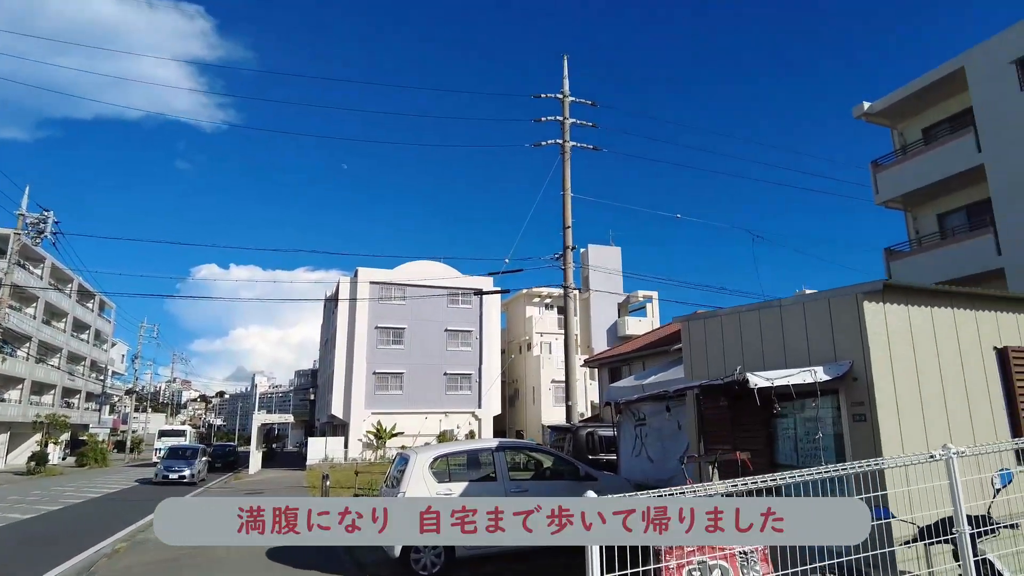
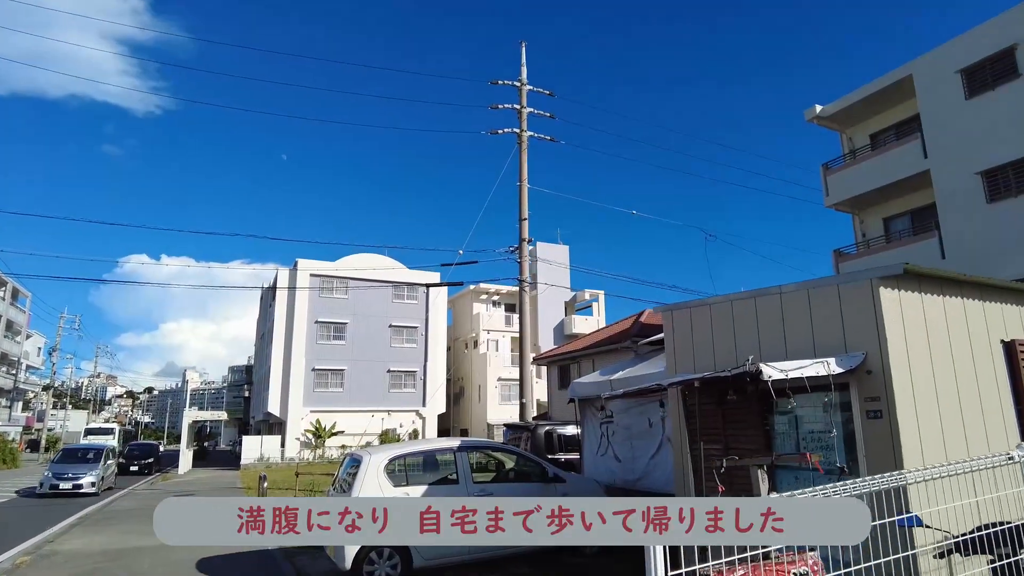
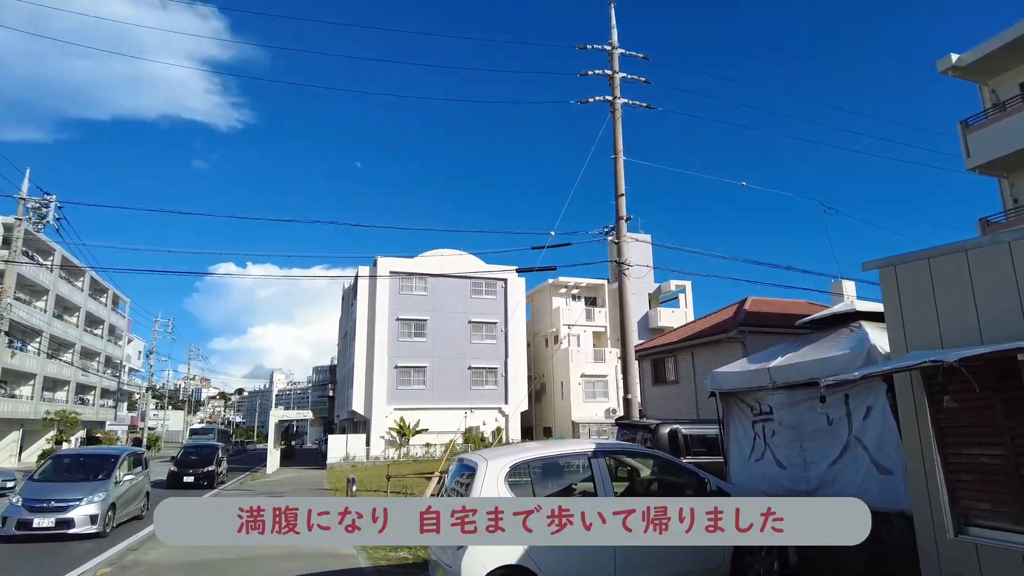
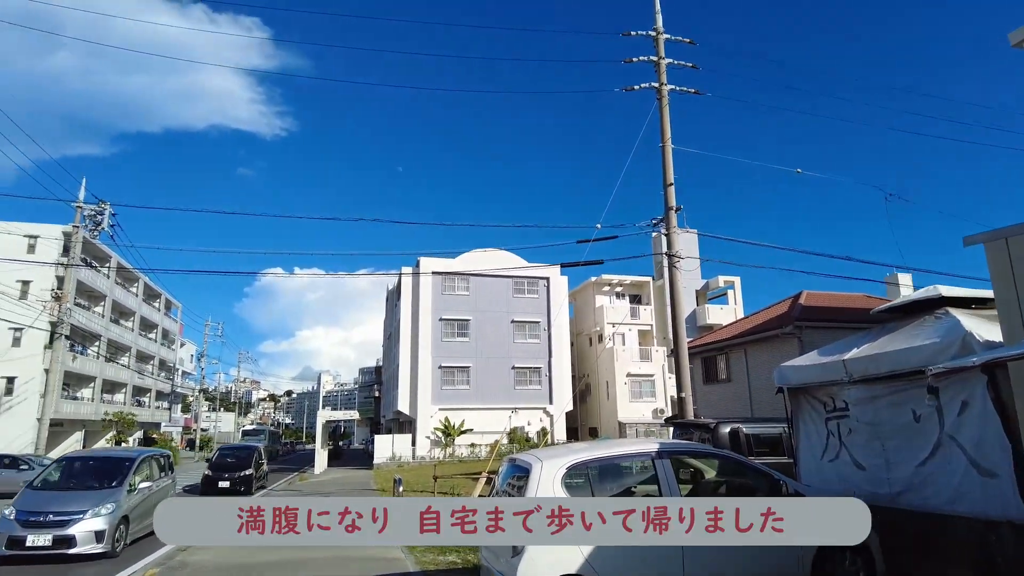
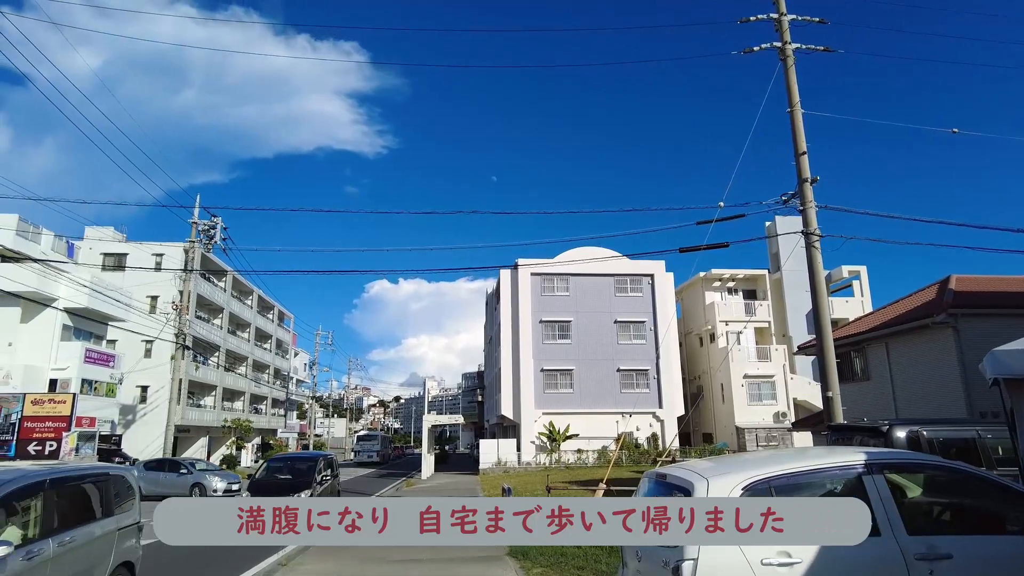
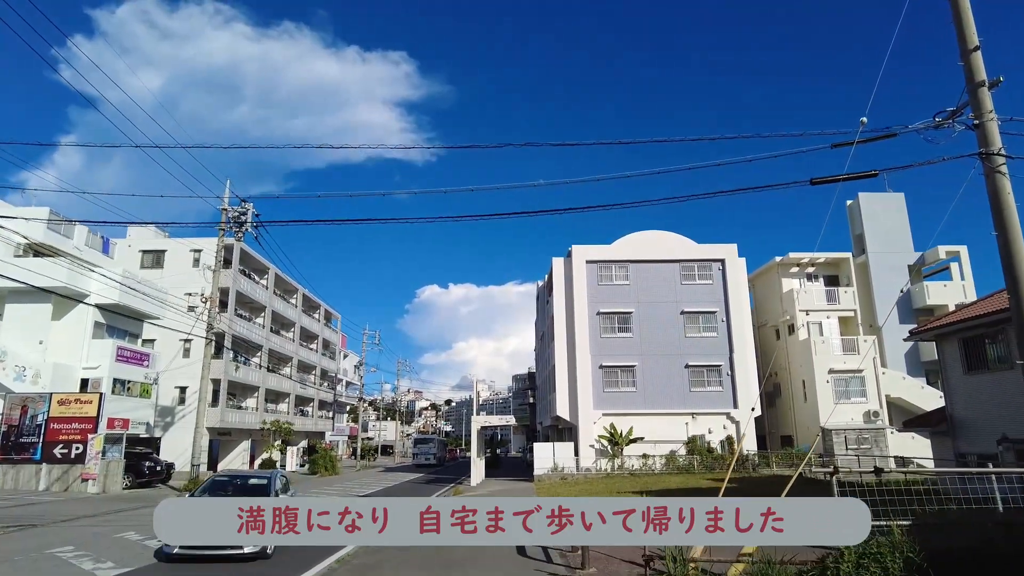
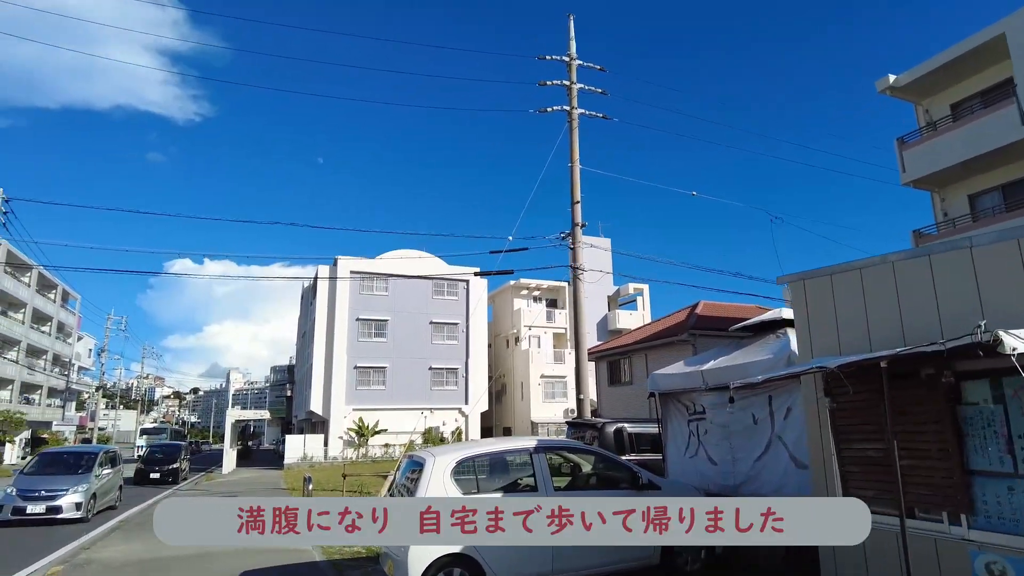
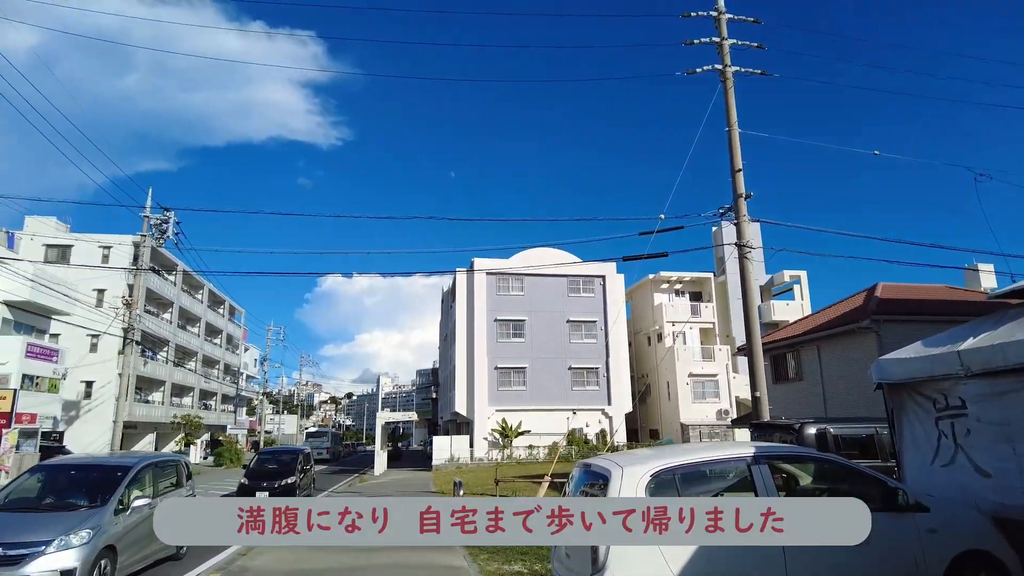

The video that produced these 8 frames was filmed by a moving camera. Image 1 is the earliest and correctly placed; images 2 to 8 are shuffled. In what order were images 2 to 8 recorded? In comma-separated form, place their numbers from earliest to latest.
2, 7, 3, 4, 8, 5, 6
